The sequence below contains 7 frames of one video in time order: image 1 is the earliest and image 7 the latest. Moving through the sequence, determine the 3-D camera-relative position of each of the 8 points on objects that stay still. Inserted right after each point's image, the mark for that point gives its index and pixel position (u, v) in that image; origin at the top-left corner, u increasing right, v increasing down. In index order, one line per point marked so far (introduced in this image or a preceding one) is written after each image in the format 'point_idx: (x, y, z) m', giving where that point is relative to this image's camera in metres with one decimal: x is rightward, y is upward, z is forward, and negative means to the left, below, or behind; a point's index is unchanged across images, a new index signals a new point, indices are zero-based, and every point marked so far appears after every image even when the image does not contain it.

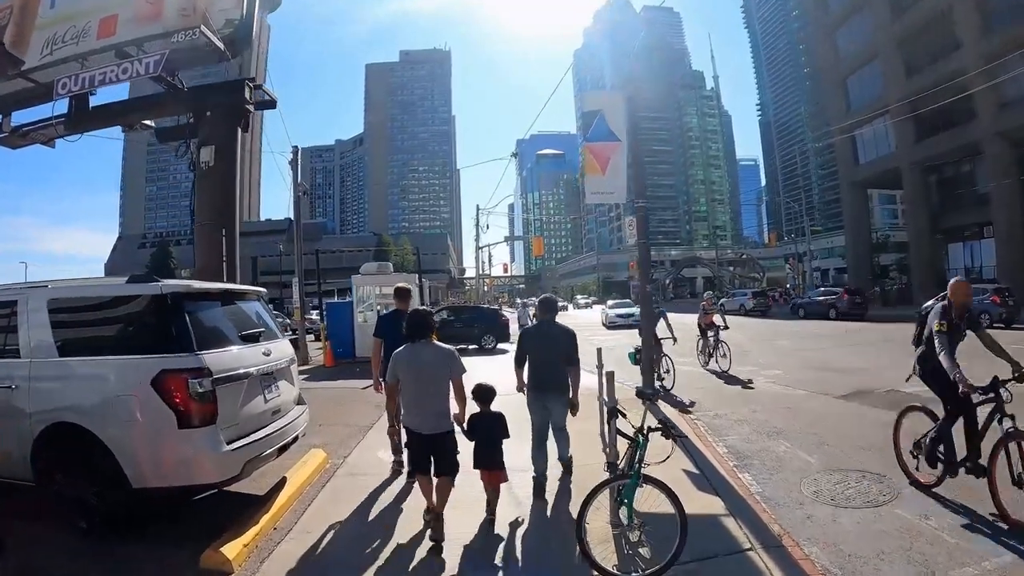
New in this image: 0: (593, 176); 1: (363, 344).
0: (+1.3, +1.8, +9.5) m
1: (-3.8, -1.5, +15.6) m
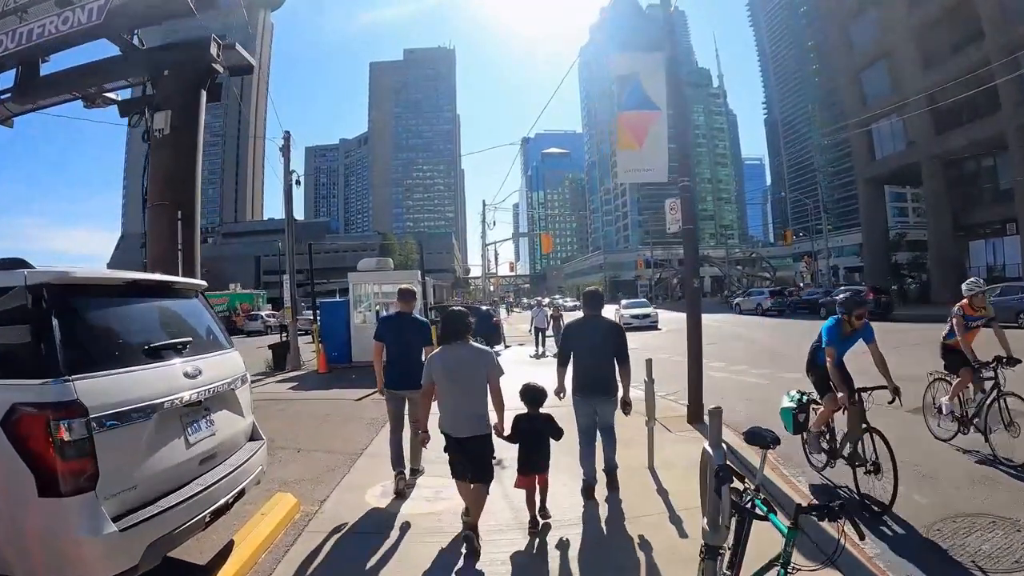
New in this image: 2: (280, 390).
0: (+1.6, +1.8, +7.9) m
1: (-3.6, -1.5, +14.1) m
2: (-4.4, -2.0, +11.4) m
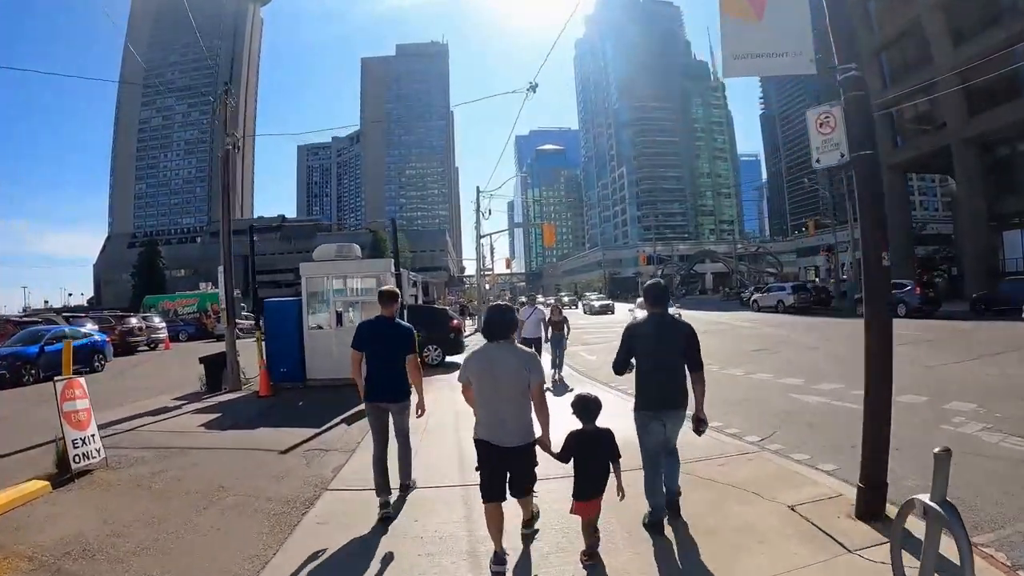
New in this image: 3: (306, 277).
0: (+1.7, +2.0, +4.5) m
1: (-3.4, -1.4, +10.6) m
2: (-4.3, -1.9, +7.9) m
3: (-3.7, +0.2, +10.5) m
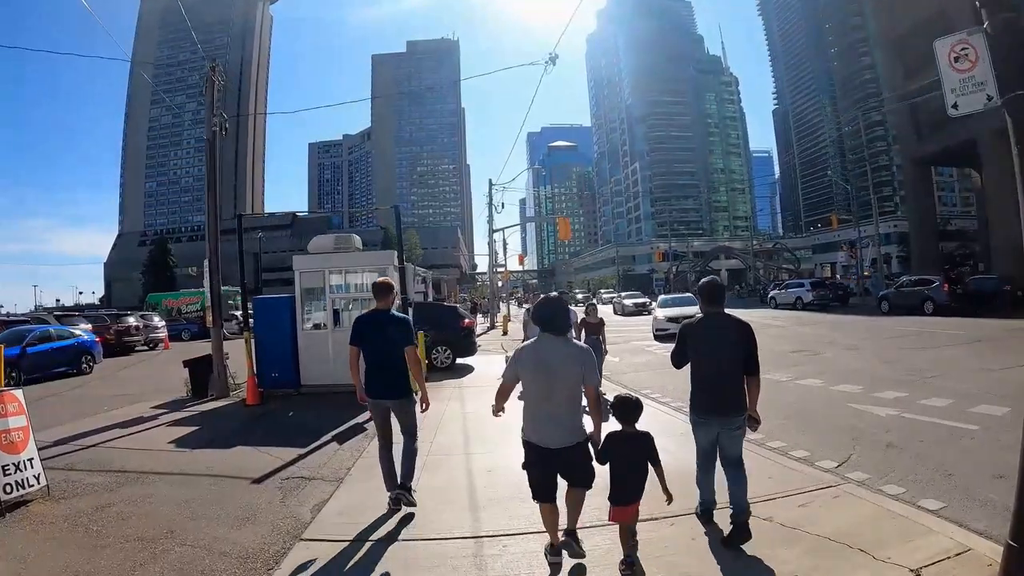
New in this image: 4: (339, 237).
0: (+1.8, +2.0, +3.3) m
1: (-3.2, -1.3, +9.6) m
2: (-4.1, -1.8, +6.9) m
3: (-3.4, +0.3, +9.5) m
4: (-3.0, +0.9, +10.1) m
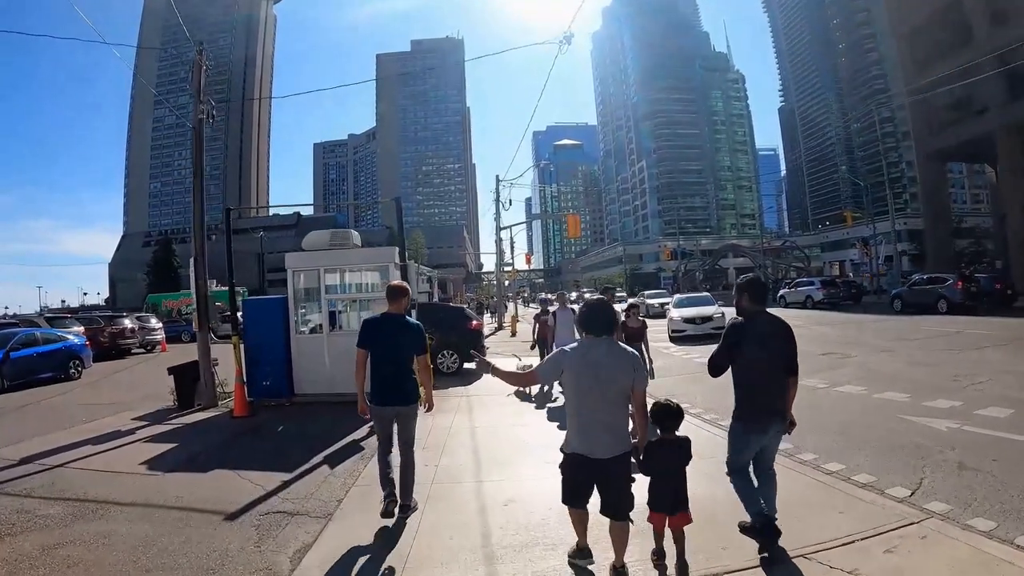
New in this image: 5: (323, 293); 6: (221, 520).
0: (+2.0, +2.0, +2.5) m
1: (-3.0, -1.3, +8.8) m
2: (-3.9, -1.8, +6.1) m
3: (-3.2, +0.3, +8.7) m
4: (-2.8, +0.9, +9.3) m
5: (-2.8, -0.1, +8.7) m
6: (-2.1, -1.7, +4.4) m
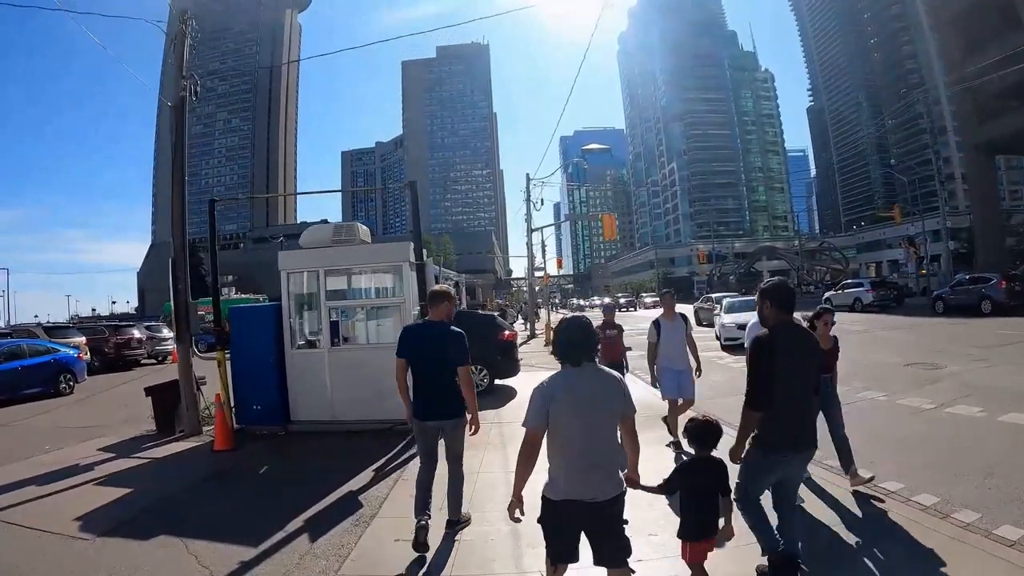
0: (+2.1, +2.1, +0.9) m
1: (-2.5, -1.3, +7.4) m
2: (-3.5, -1.9, +4.7) m
3: (-2.8, +0.2, +7.3) m
4: (-2.3, +0.8, +7.9) m
5: (-2.3, -0.1, +7.3) m
6: (-1.8, -1.7, +3.0) m
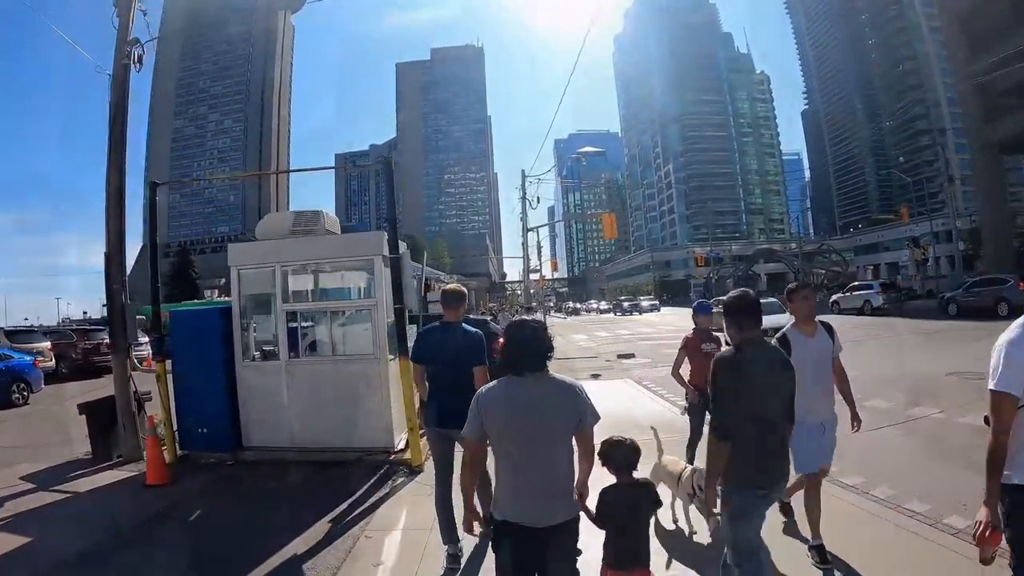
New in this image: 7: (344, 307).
0: (+2.1, +2.1, -0.1) m
1: (-2.5, -1.3, +6.2) m
2: (-3.6, -1.8, +3.6) m
3: (-2.8, +0.2, +6.2) m
4: (-2.3, +0.8, +6.8) m
5: (-2.4, -0.1, +6.2) m
6: (-1.8, -1.7, +1.8) m
7: (-1.8, -0.1, +6.2) m
